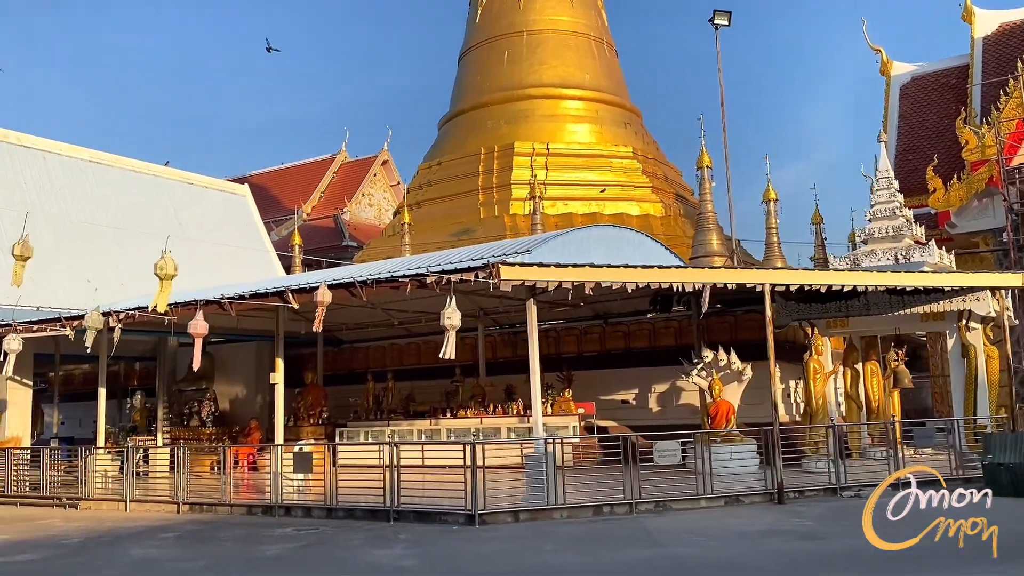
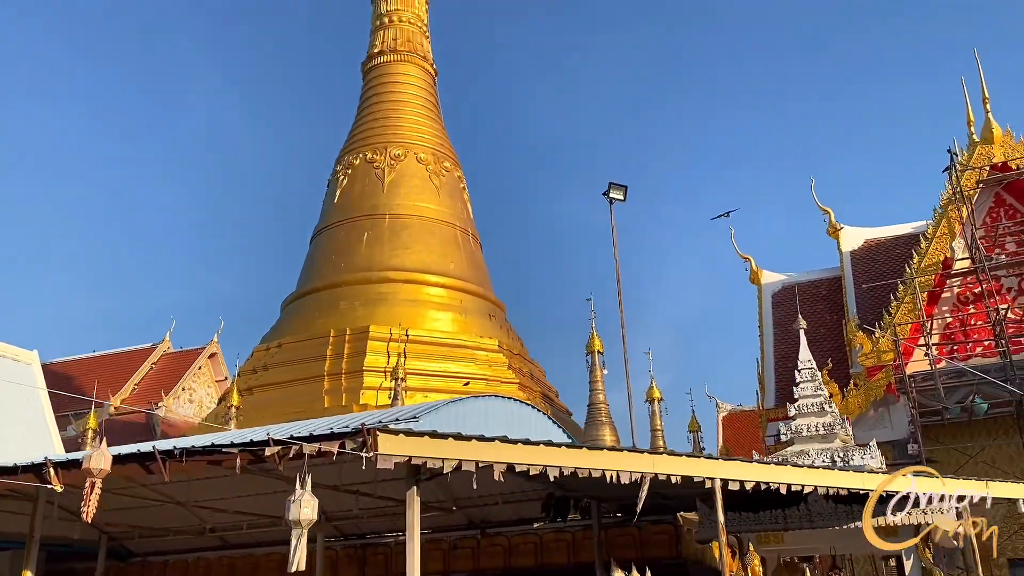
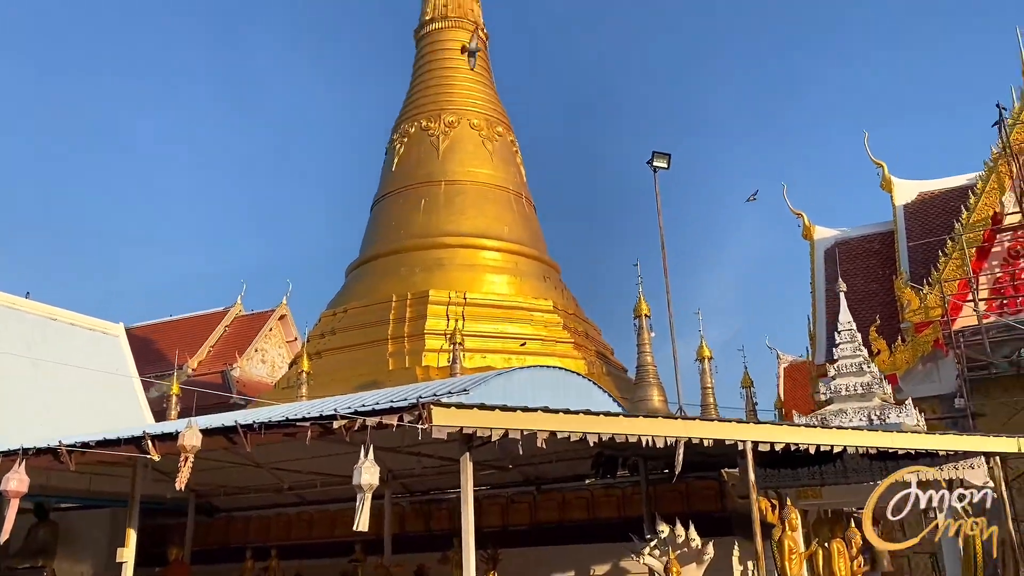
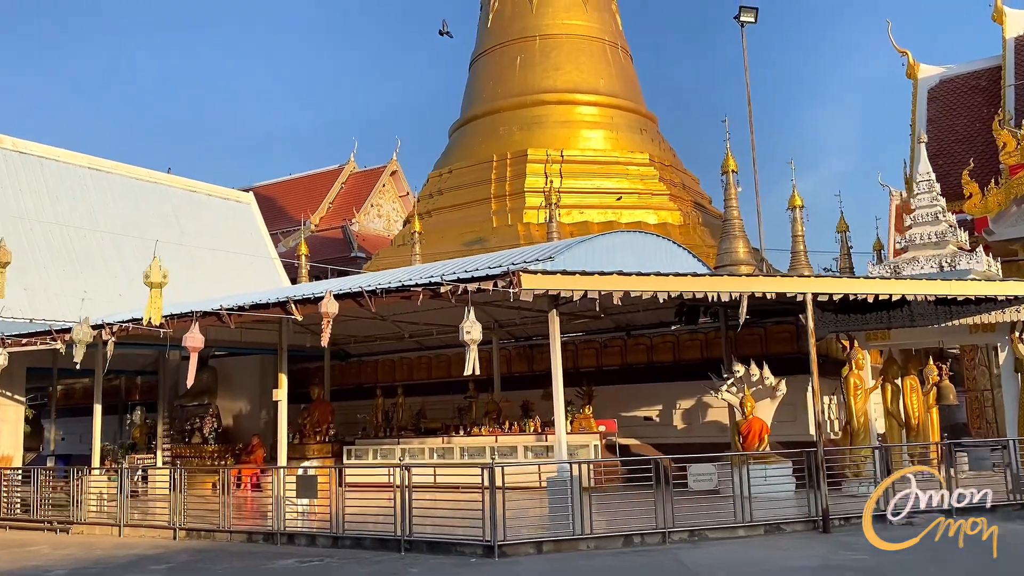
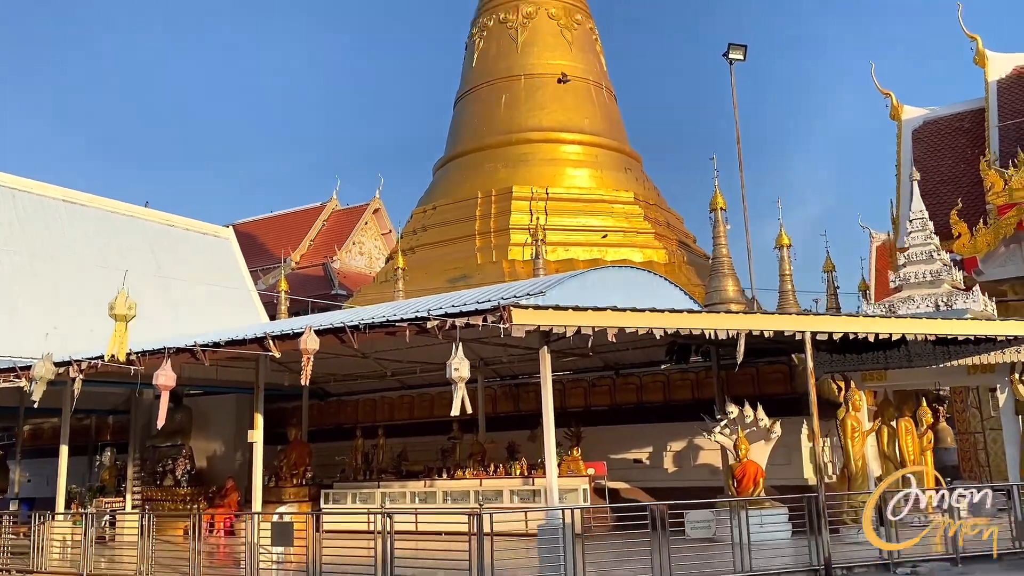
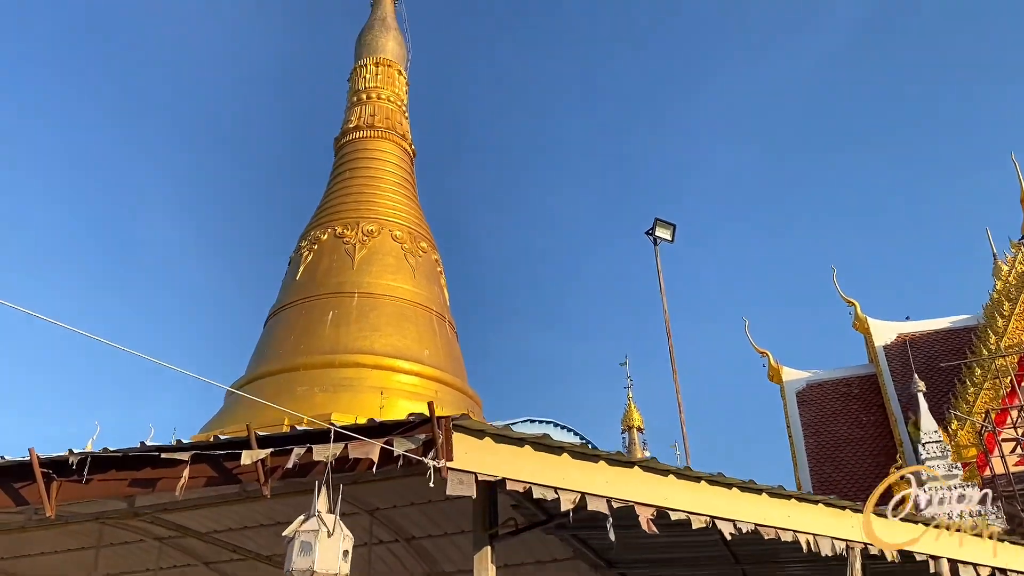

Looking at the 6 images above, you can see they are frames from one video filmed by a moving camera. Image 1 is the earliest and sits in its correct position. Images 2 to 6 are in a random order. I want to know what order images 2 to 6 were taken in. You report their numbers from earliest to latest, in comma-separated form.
4, 5, 3, 2, 6
